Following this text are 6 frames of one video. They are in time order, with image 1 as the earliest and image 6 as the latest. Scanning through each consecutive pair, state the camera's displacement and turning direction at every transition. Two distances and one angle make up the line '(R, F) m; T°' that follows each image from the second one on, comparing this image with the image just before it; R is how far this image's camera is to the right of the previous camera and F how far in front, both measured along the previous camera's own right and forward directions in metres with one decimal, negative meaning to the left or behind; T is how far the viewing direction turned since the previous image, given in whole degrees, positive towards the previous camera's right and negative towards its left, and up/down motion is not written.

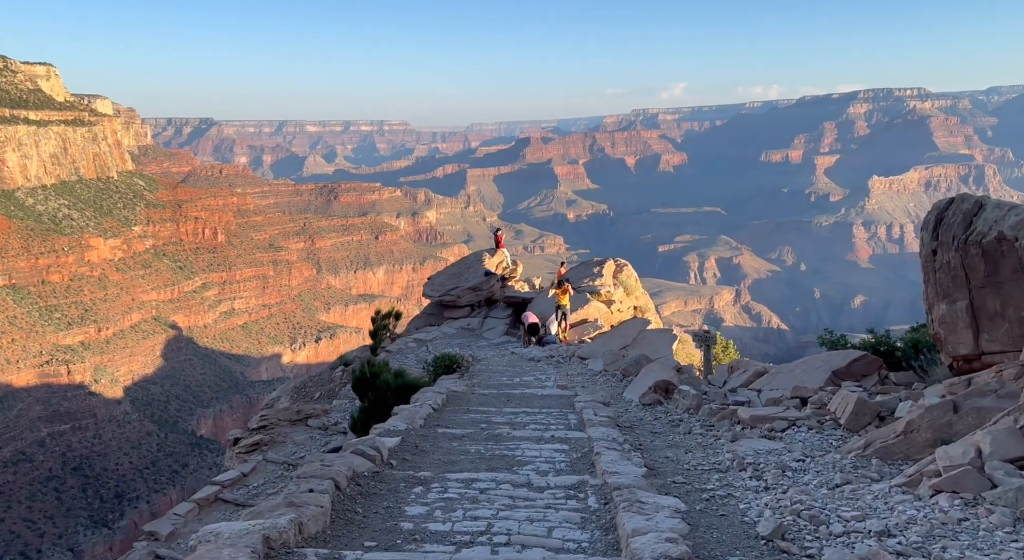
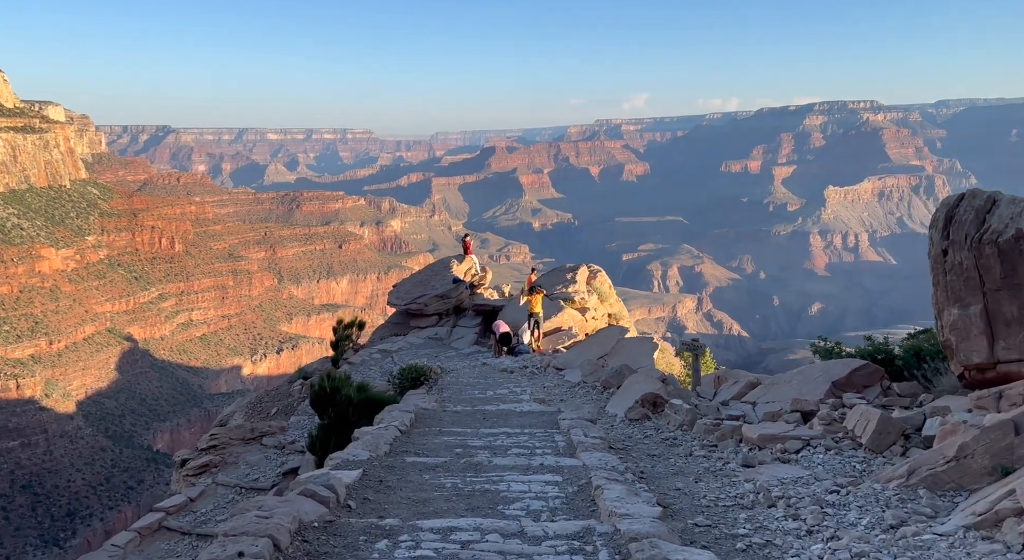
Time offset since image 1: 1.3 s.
(-0.1, +1.3) m; +2°
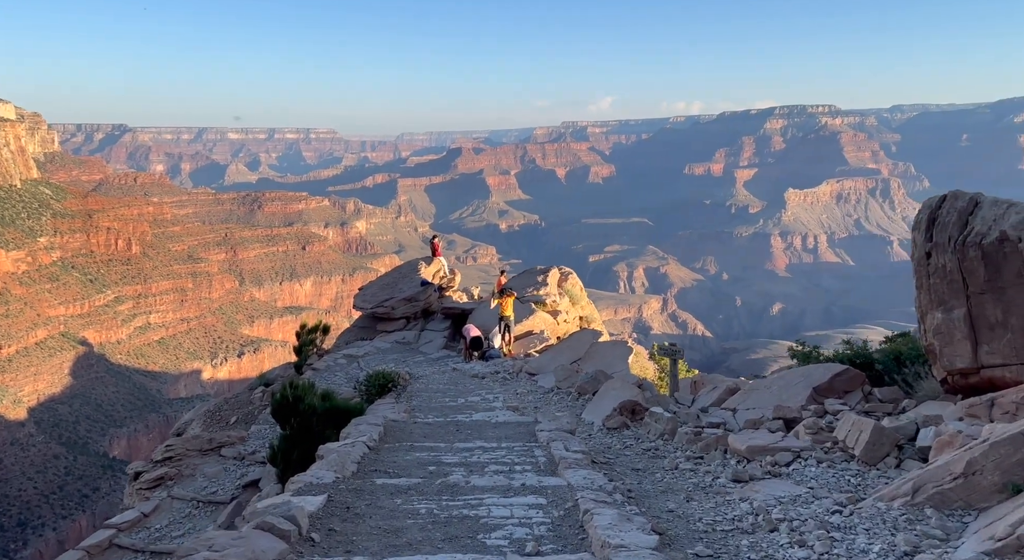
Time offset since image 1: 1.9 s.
(-0.1, +0.5) m; +2°
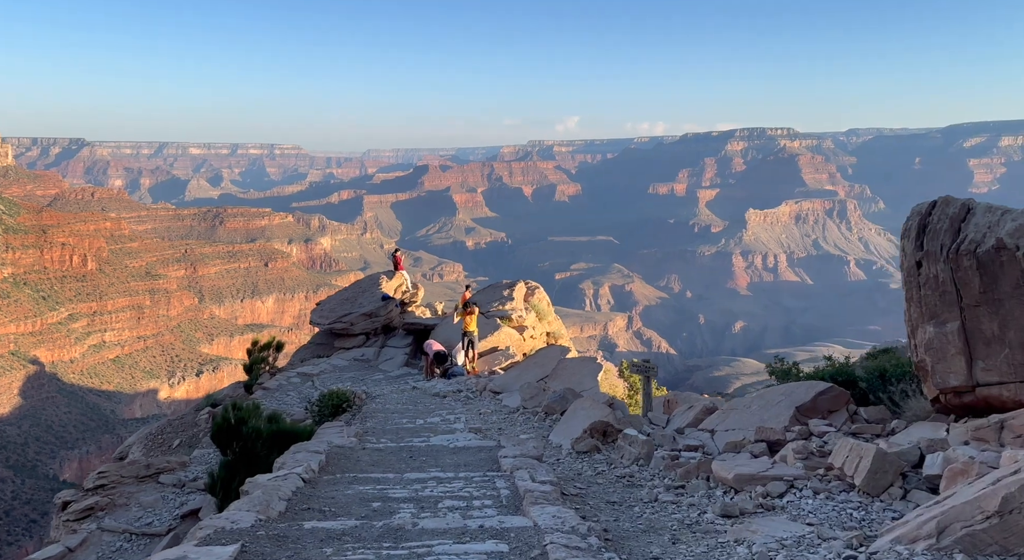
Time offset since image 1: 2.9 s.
(+0.1, +1.0) m; +2°
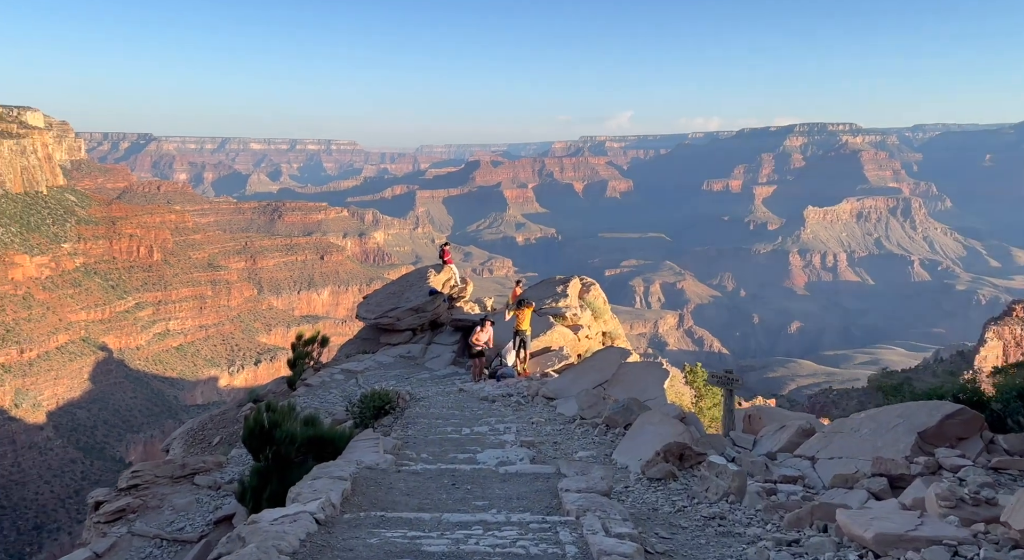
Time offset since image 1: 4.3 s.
(0.0, -0.9) m; -3°
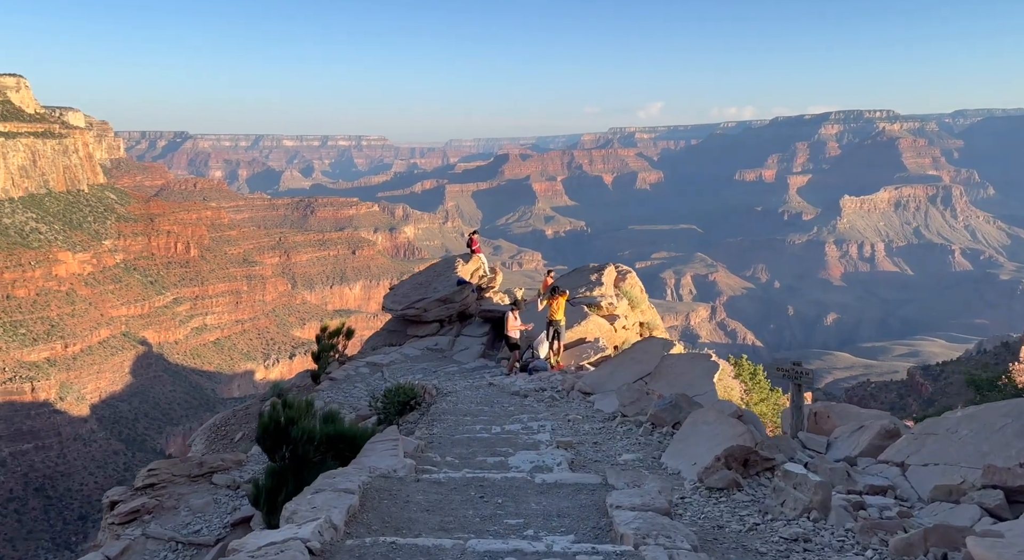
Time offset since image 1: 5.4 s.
(0.0, -0.6) m; -2°
